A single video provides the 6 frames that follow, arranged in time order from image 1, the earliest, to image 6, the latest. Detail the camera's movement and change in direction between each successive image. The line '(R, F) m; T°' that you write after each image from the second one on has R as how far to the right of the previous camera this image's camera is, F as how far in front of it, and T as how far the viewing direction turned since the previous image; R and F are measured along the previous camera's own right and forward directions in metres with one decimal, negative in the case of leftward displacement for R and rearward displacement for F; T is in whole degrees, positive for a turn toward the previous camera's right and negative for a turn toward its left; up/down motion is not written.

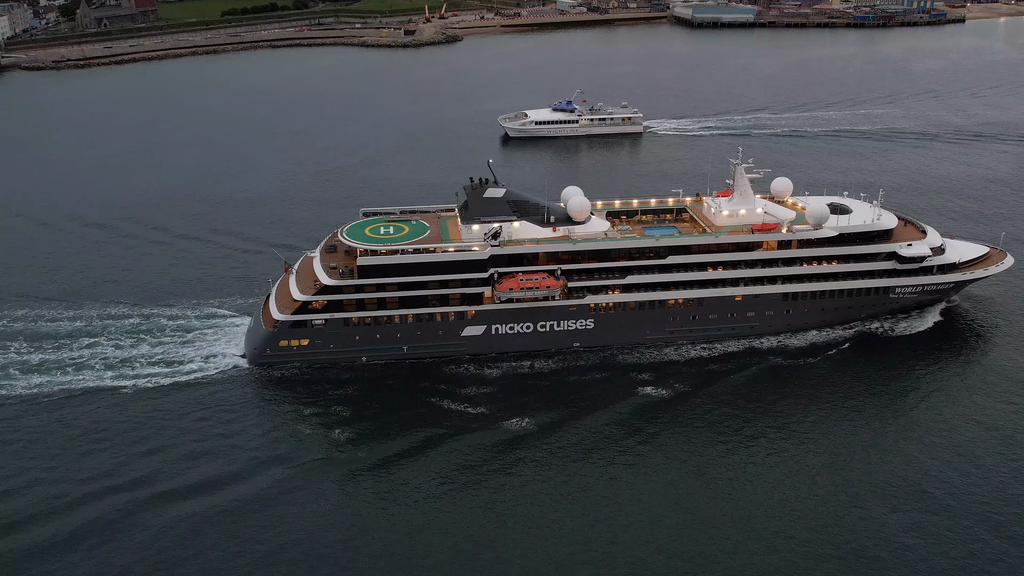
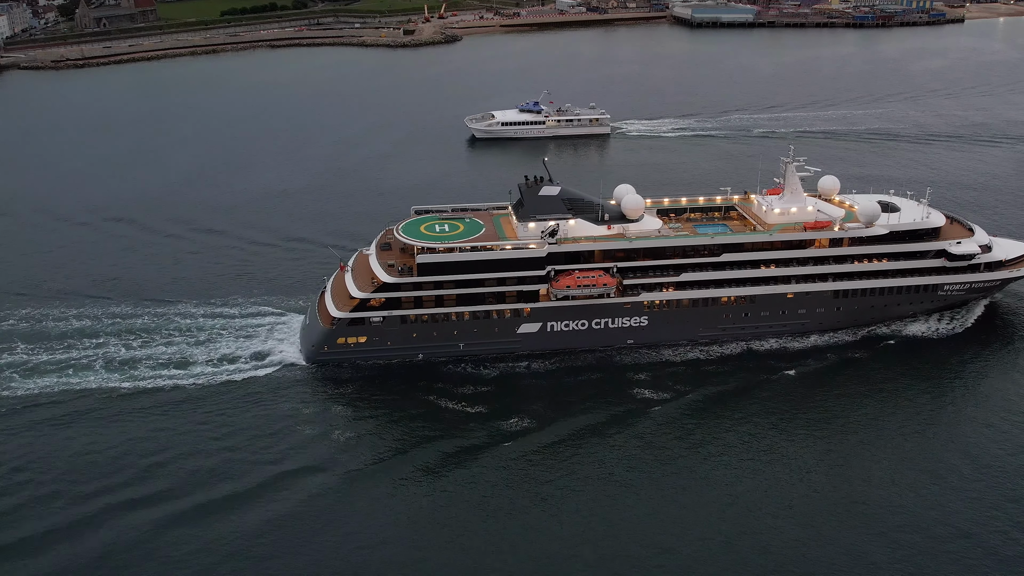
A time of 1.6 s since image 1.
(-2.2, -0.2) m; 0°
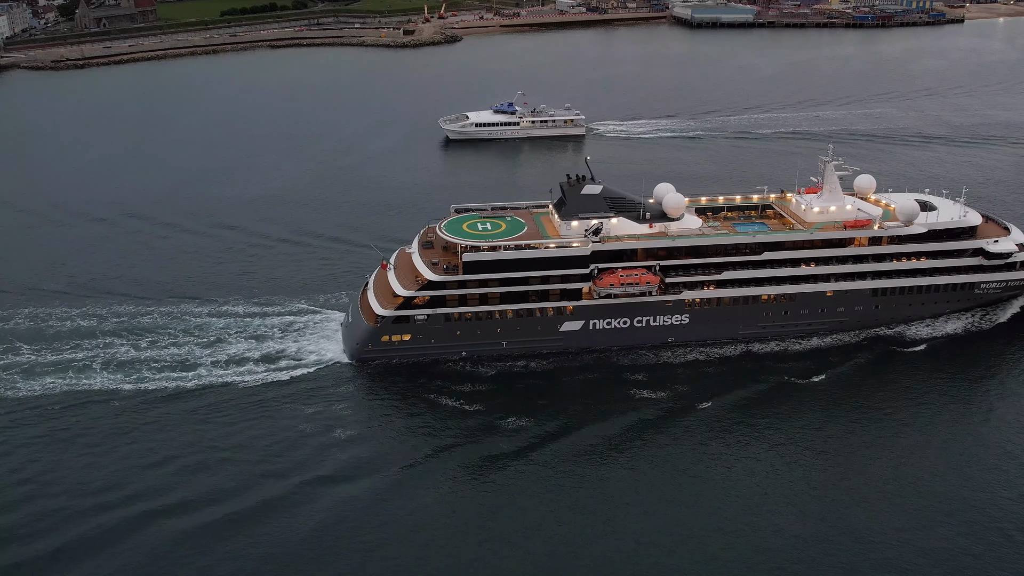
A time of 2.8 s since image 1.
(-1.7, -0.2) m; 0°
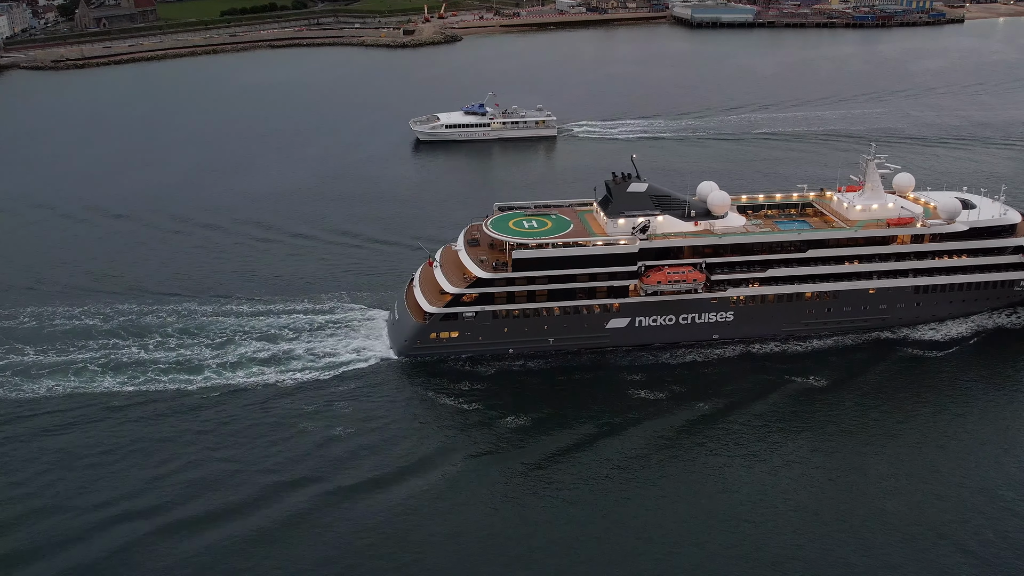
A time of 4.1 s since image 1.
(-1.9, -0.2) m; 0°
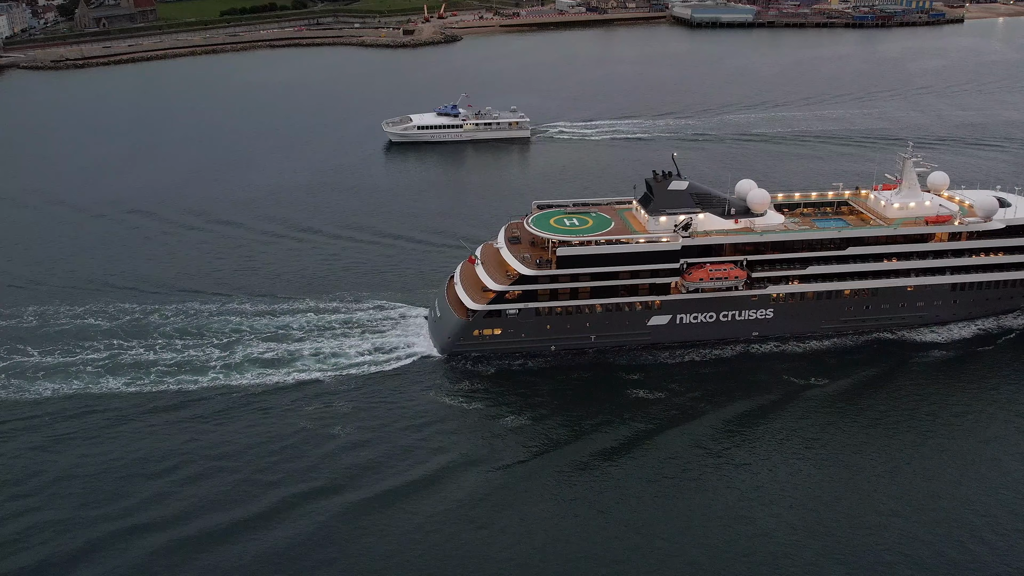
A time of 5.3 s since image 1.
(-1.7, -0.2) m; 0°
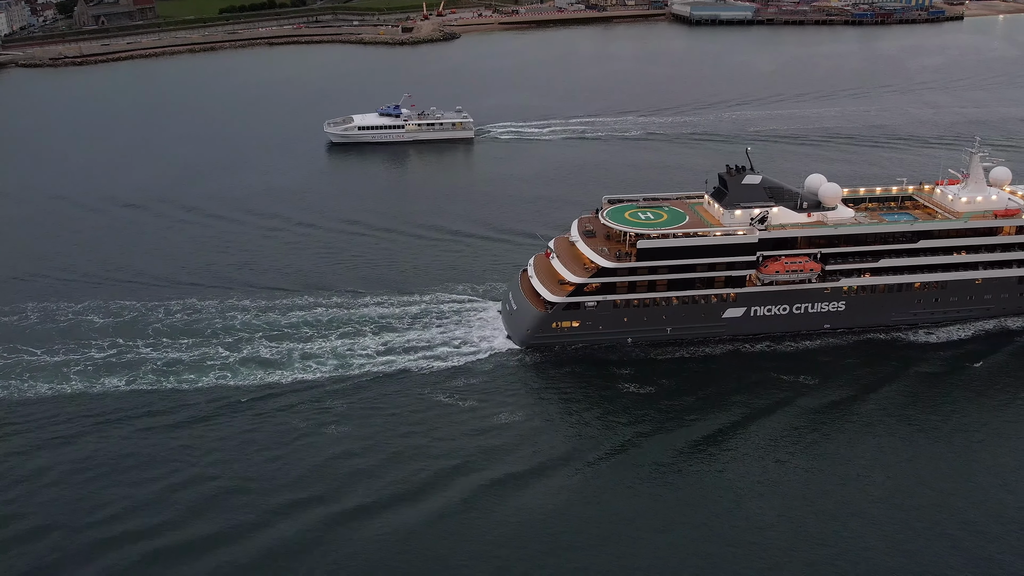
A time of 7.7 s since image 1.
(-3.2, -0.4) m; 0°
